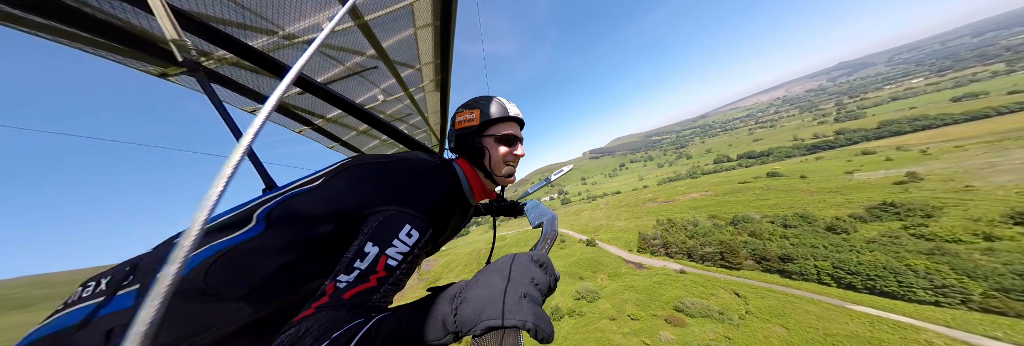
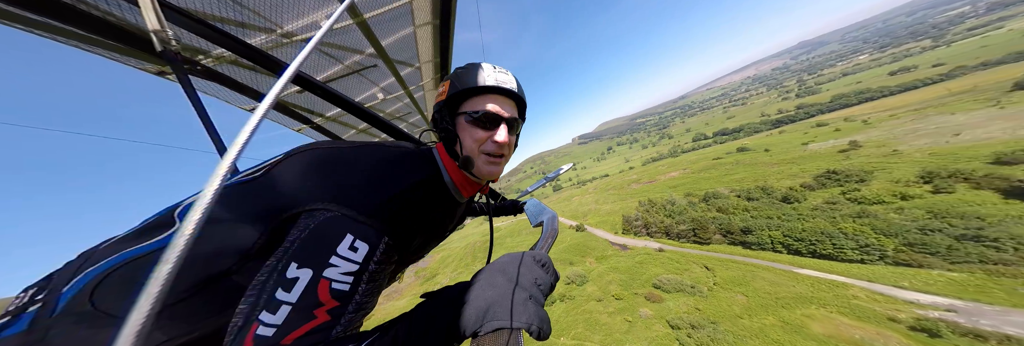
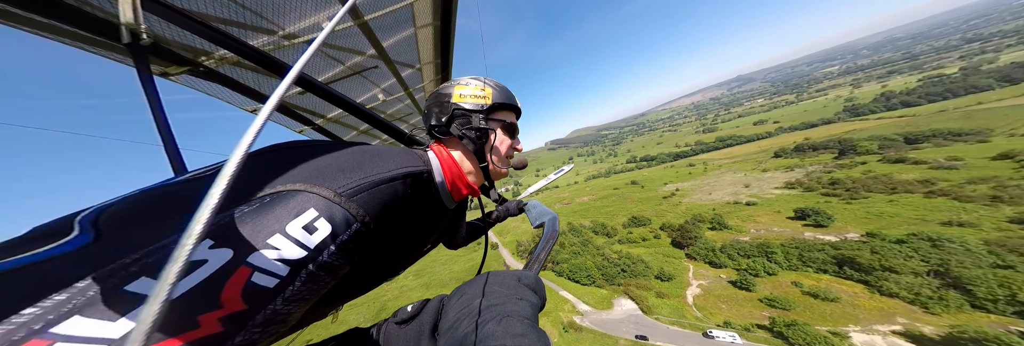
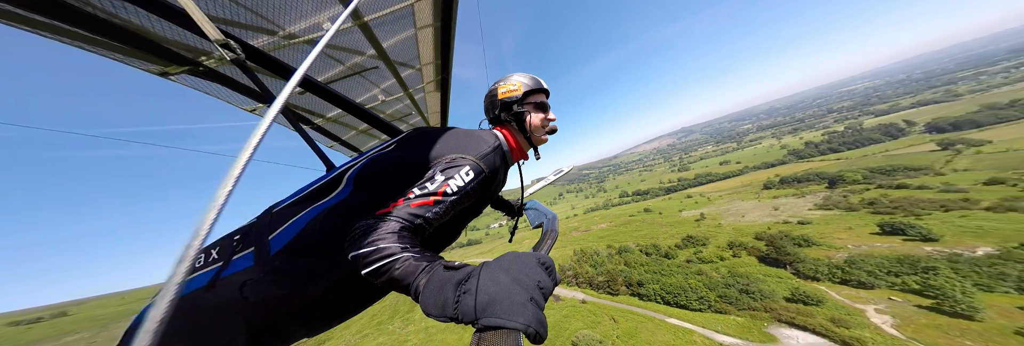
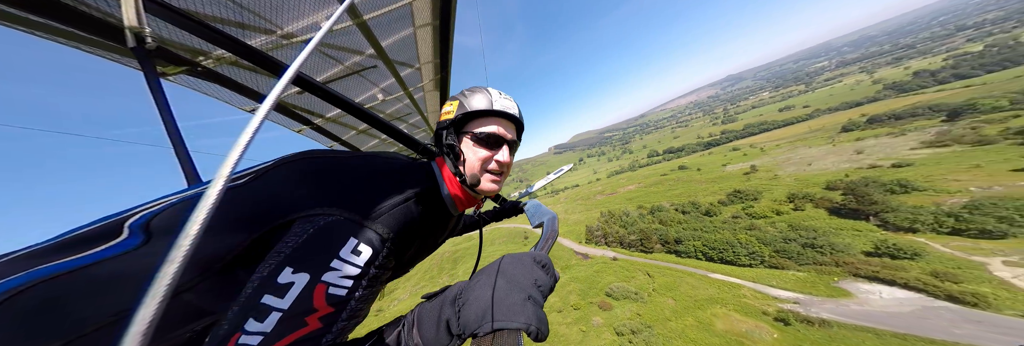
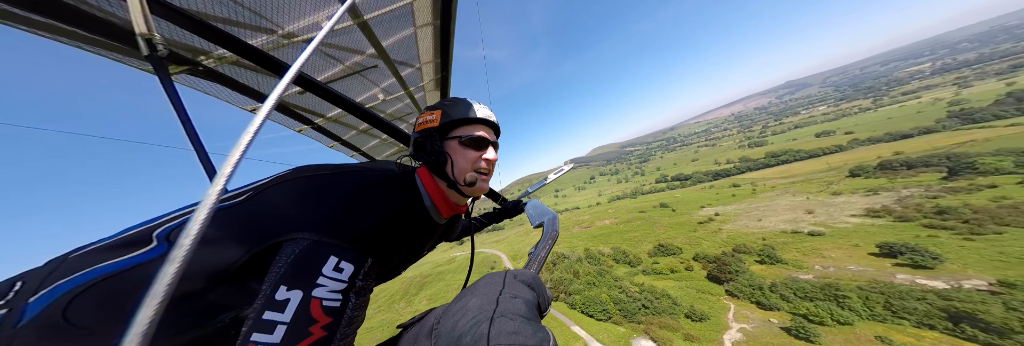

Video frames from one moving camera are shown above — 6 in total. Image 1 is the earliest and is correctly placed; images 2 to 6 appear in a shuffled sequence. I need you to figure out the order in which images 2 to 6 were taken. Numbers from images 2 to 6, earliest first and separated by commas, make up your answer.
2, 5, 4, 3, 6
